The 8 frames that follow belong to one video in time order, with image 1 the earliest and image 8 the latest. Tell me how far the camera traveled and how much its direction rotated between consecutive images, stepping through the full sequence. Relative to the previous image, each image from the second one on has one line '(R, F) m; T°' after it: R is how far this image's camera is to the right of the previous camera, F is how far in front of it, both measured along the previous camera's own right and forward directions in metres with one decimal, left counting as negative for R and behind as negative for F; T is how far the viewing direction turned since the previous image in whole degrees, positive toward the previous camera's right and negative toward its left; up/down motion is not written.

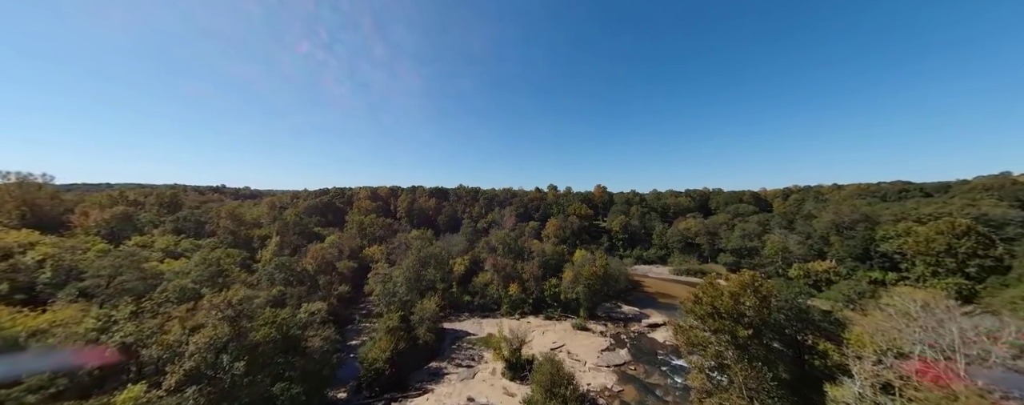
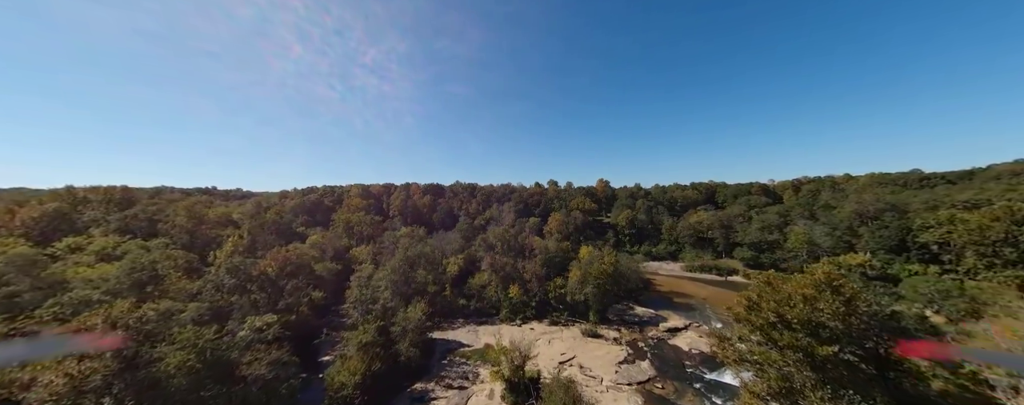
(+0.1, +4.7) m; 0°
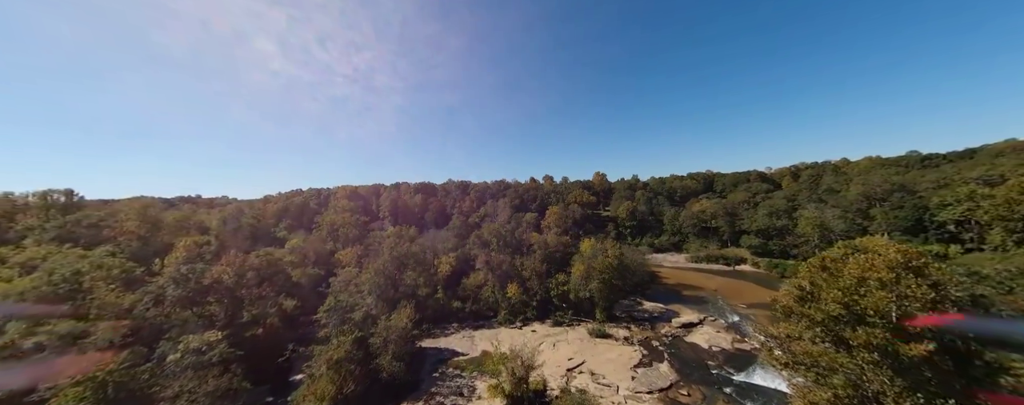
(0.0, +3.2) m; +1°
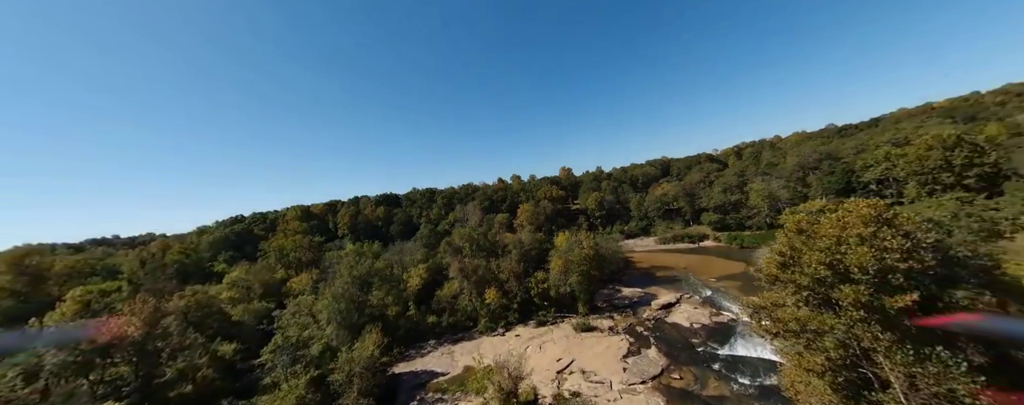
(0.0, +1.6) m; +6°
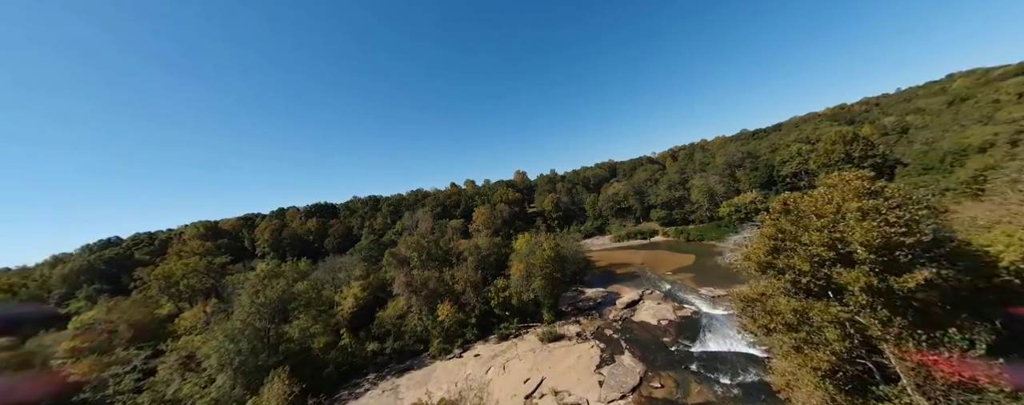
(+0.1, +3.3) m; +9°
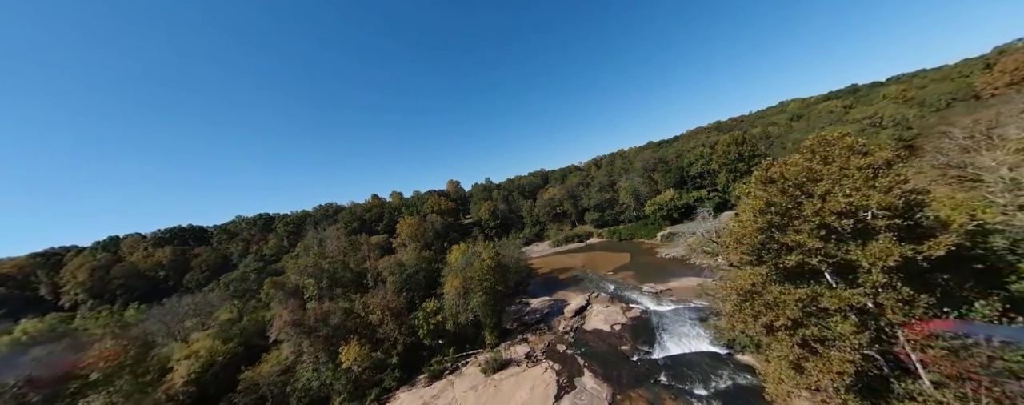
(+0.3, +4.4) m; +13°
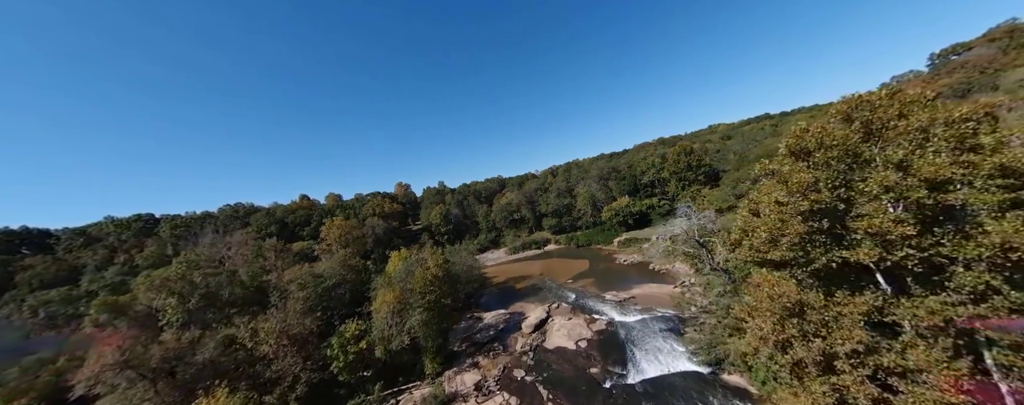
(+0.4, +3.9) m; +9°
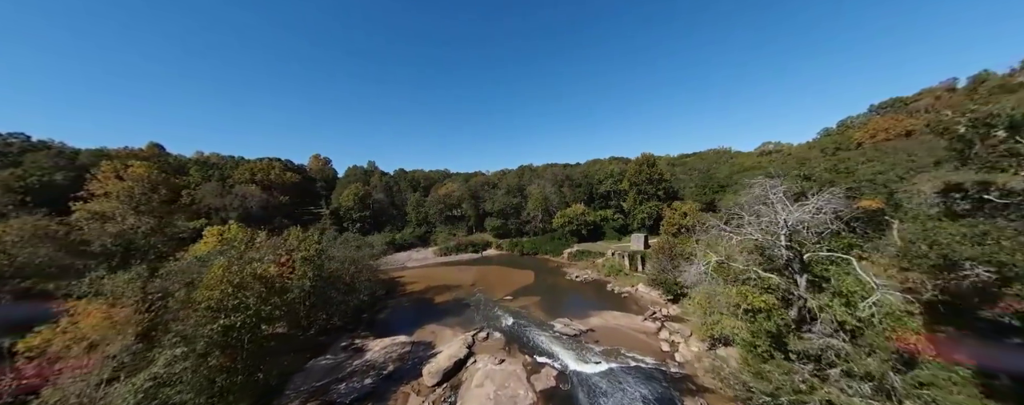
(+1.6, +8.9) m; +10°
